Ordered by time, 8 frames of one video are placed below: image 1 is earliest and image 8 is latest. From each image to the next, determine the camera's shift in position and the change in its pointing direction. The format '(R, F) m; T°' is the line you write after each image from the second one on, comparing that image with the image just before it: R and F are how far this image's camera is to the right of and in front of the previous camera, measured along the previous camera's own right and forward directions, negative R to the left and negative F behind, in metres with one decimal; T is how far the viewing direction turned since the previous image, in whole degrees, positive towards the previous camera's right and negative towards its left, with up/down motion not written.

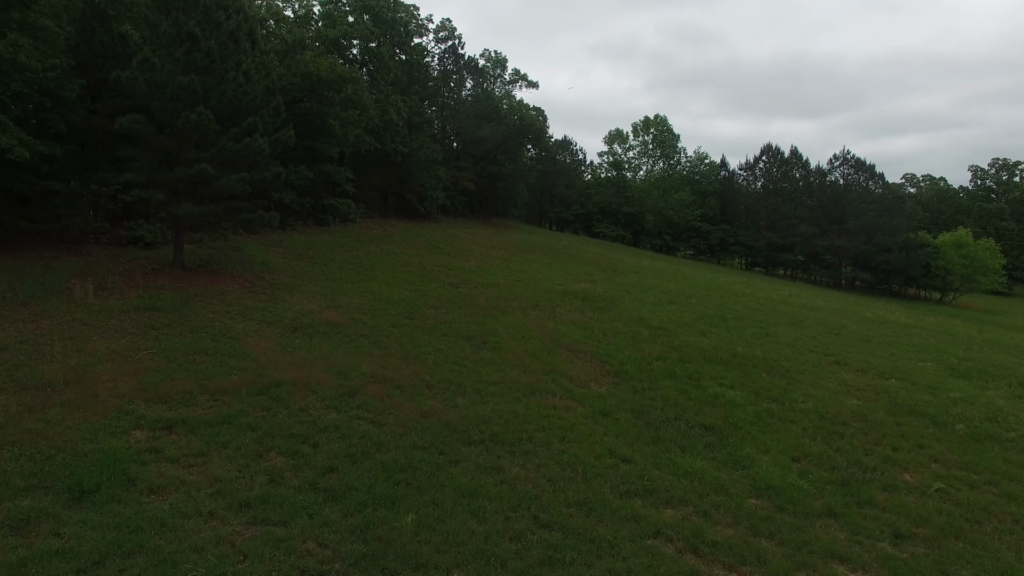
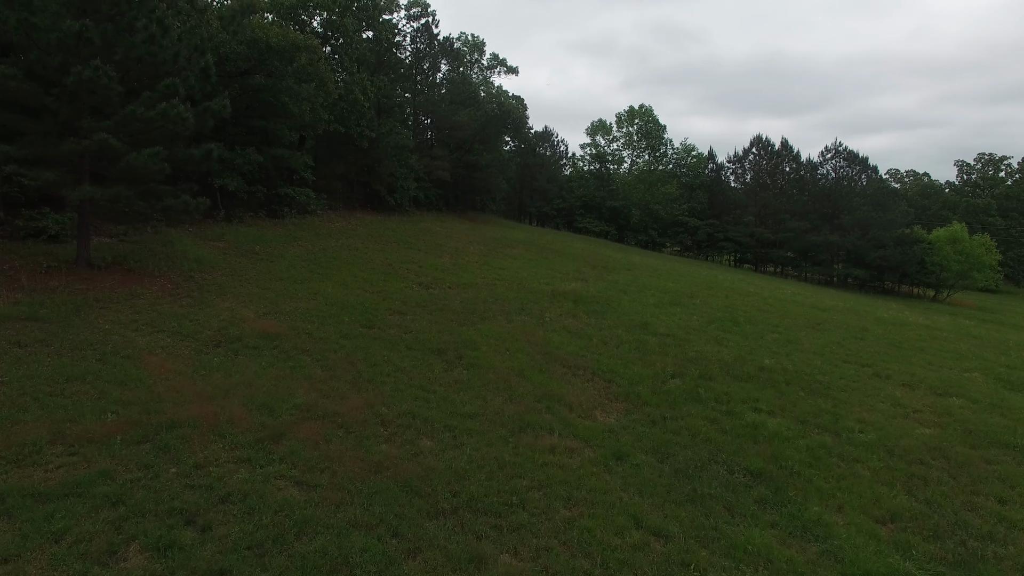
(-0.1, +2.9) m; +2°
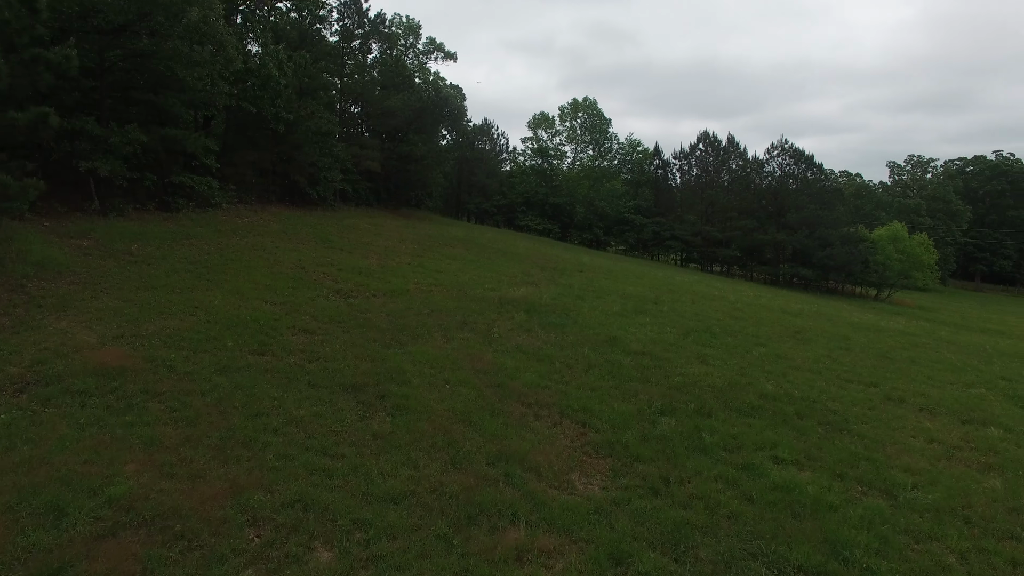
(-0.1, +3.1) m; +5°
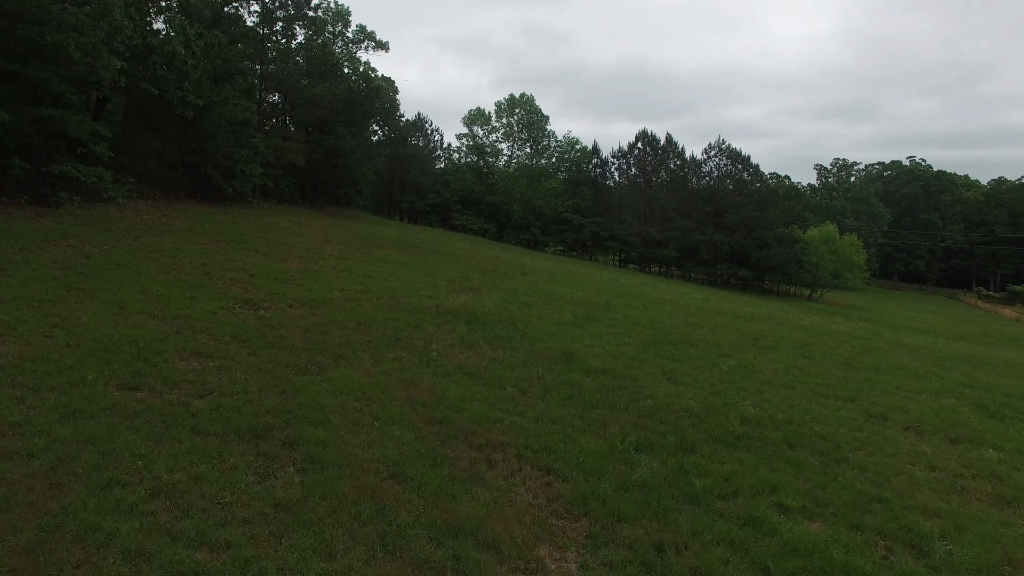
(-0.1, +1.8) m; +6°
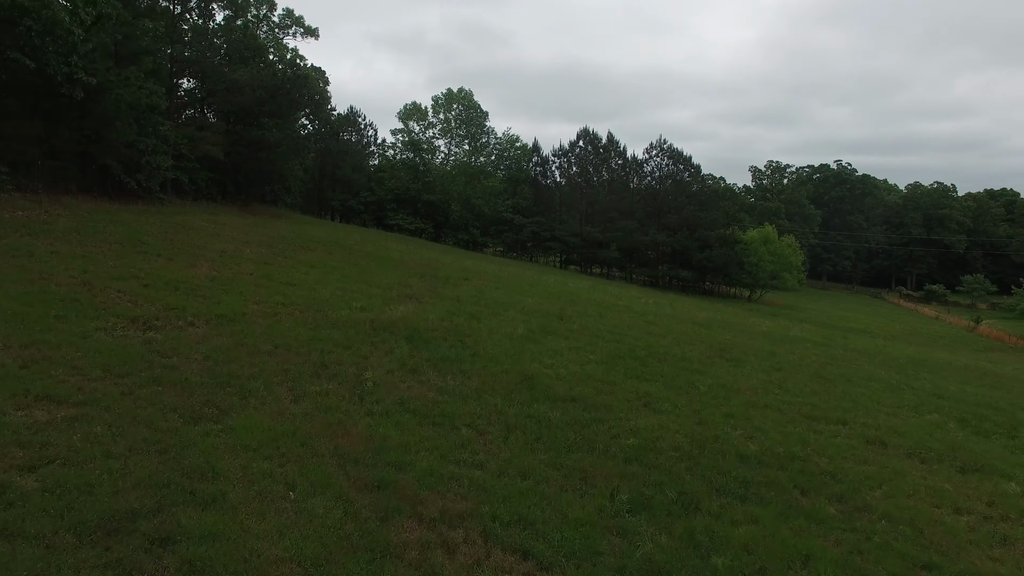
(-0.2, +1.8) m; +5°
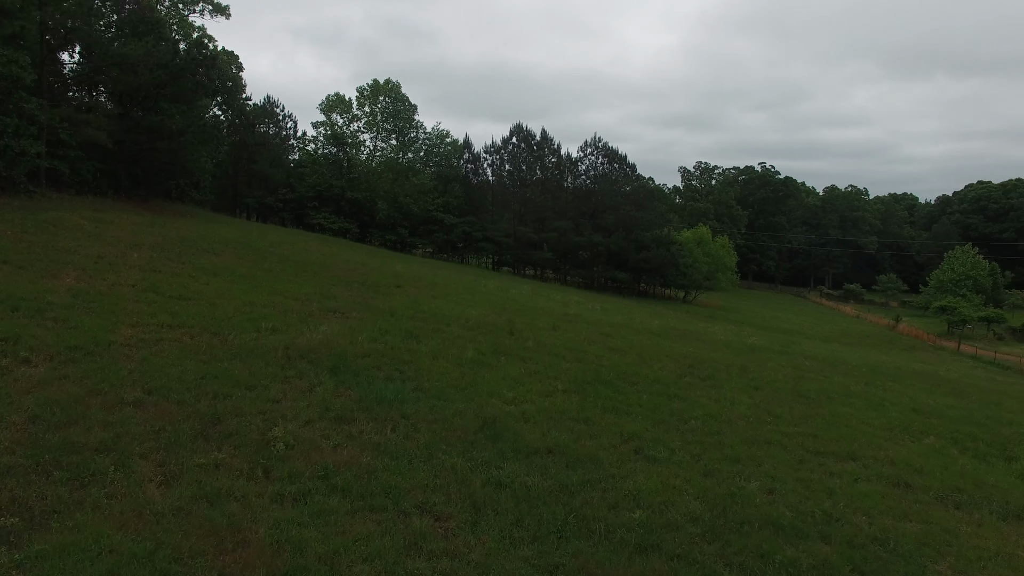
(-0.4, +2.2) m; +6°
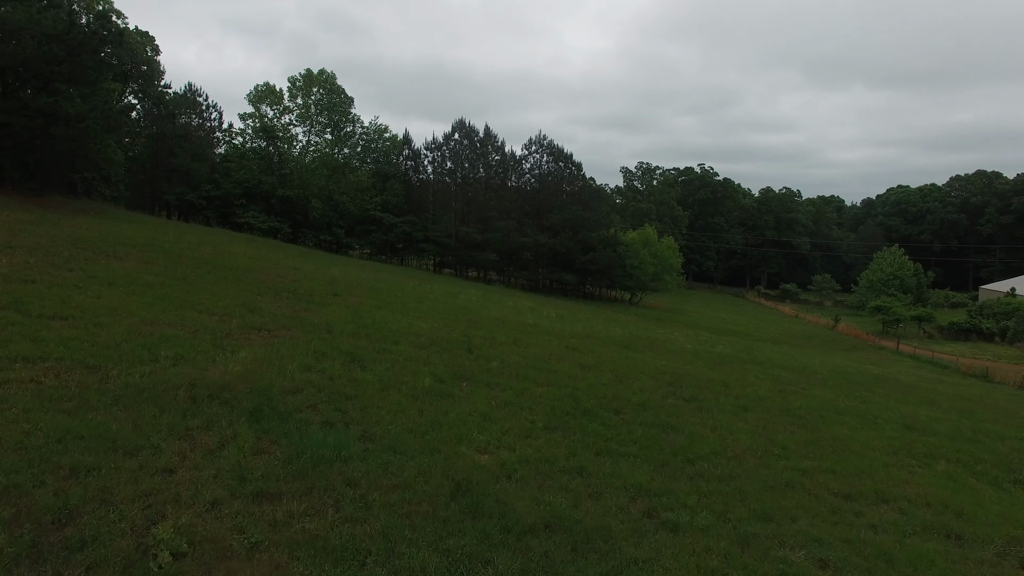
(-0.4, +1.9) m; +5°
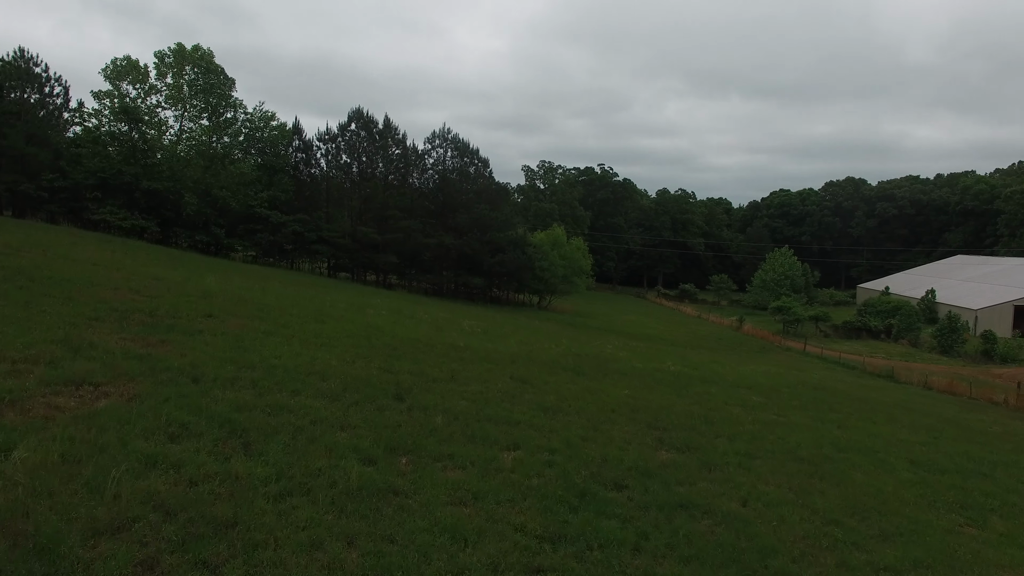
(-0.7, +3.2) m; +9°
